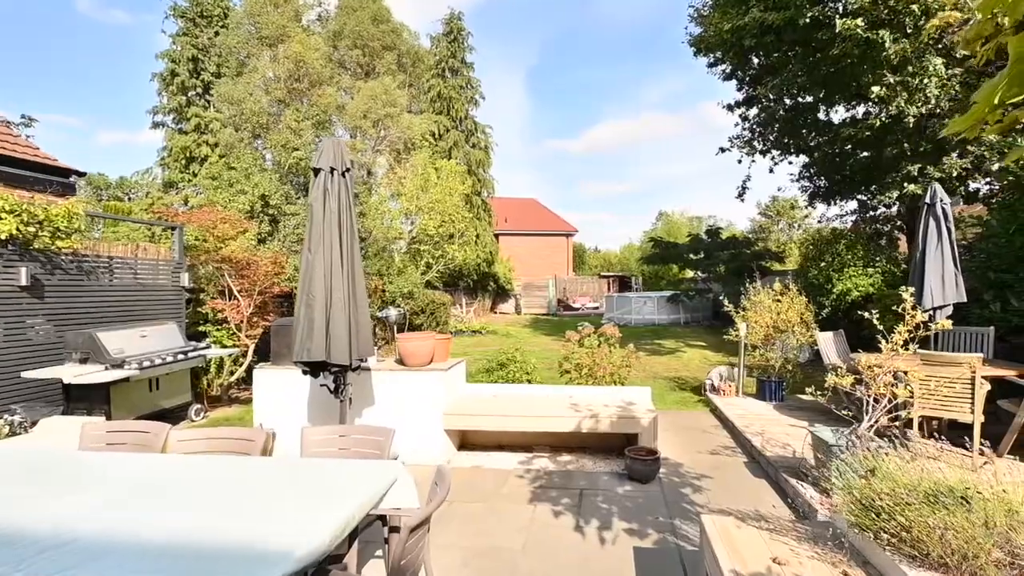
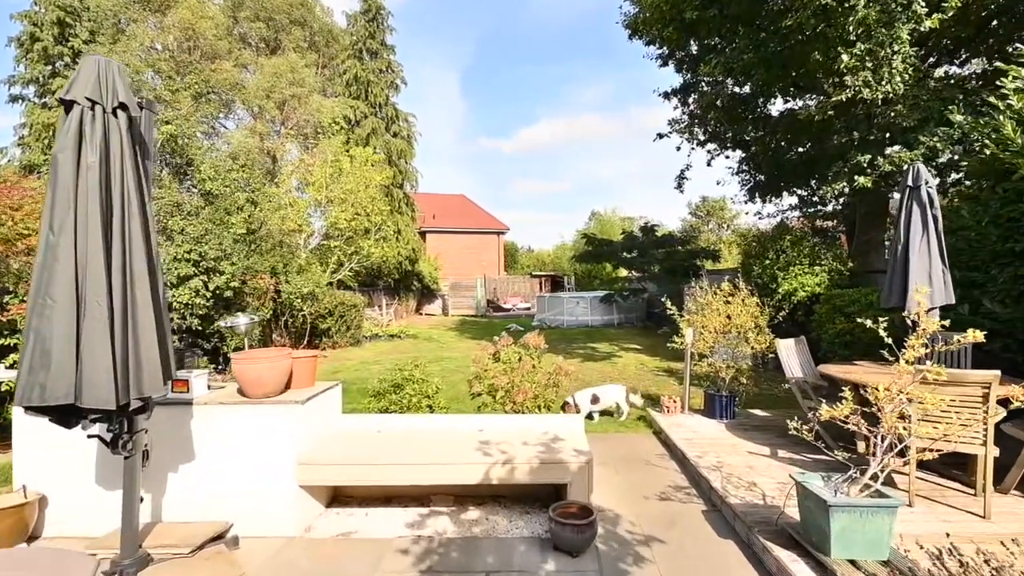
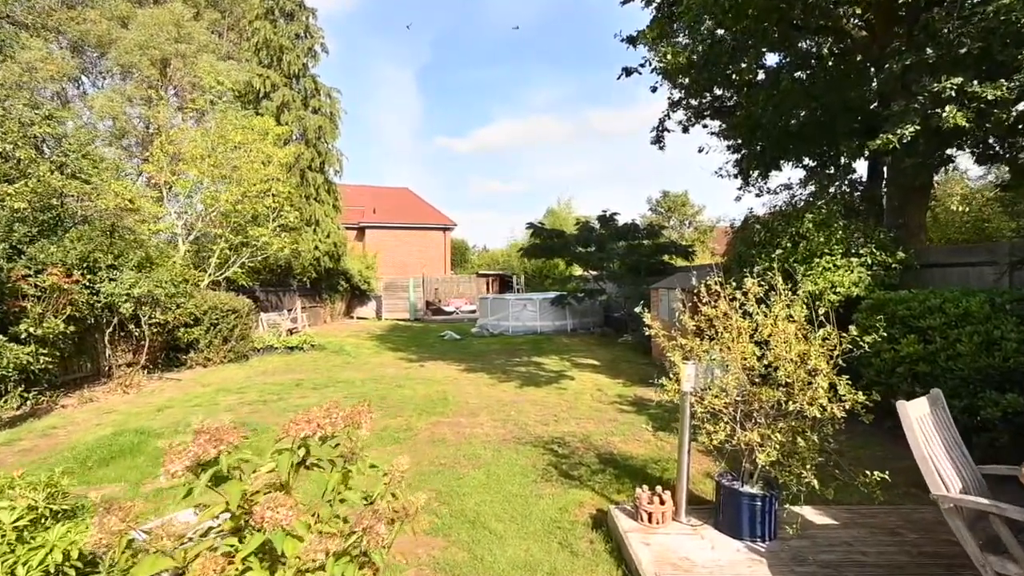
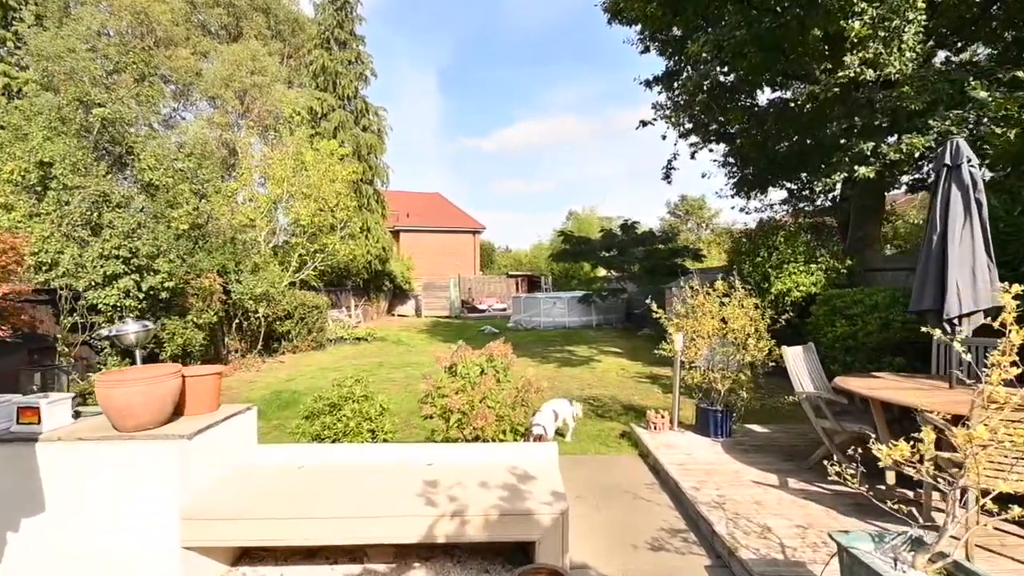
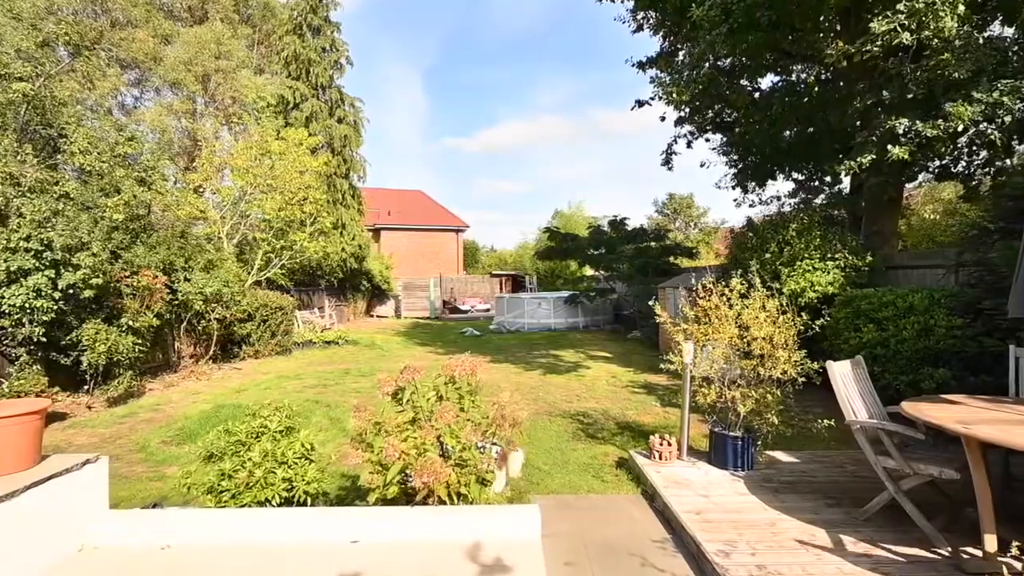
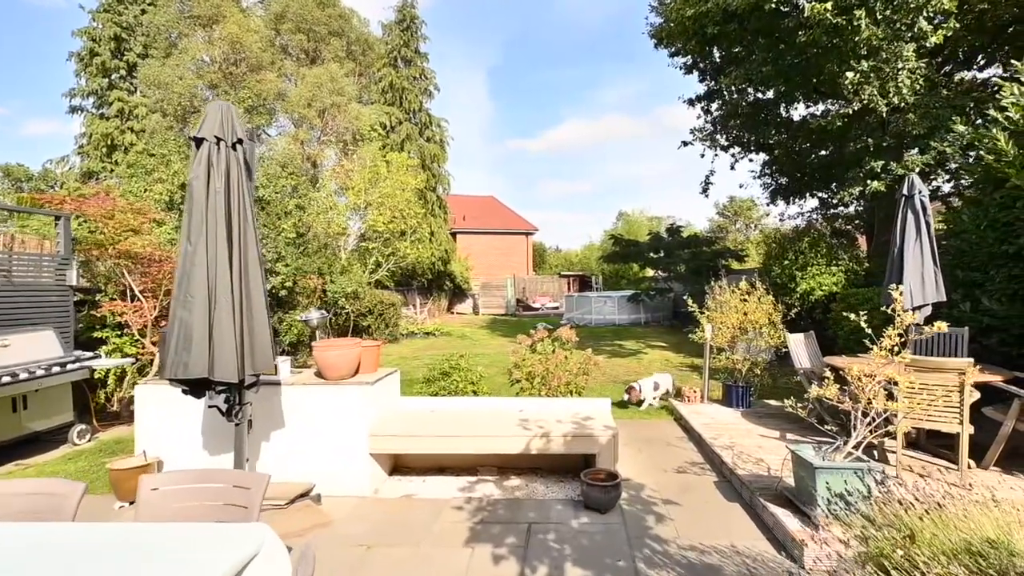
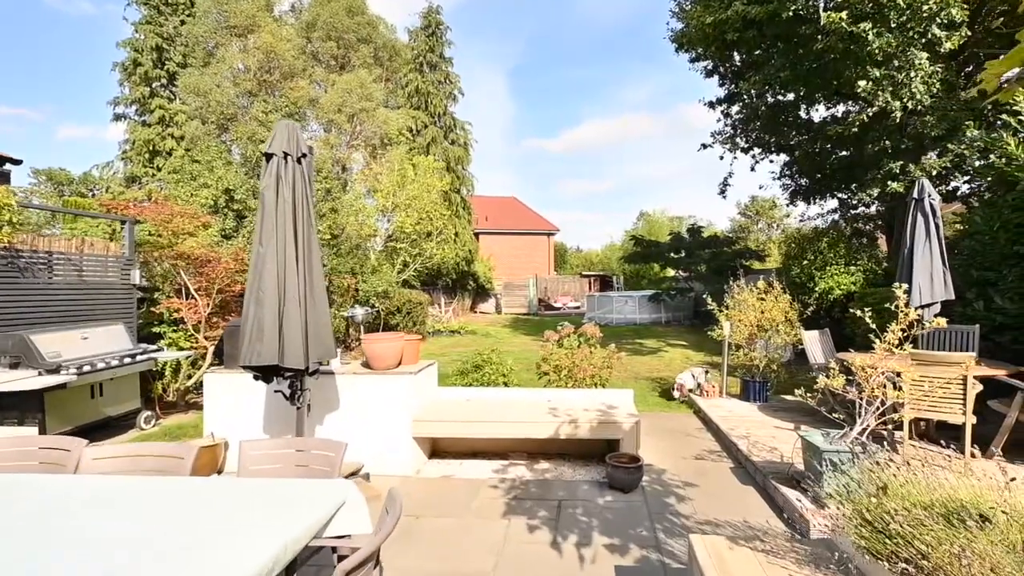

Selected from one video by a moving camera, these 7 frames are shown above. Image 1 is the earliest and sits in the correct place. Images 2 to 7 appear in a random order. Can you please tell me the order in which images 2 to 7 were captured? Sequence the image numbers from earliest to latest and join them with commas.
7, 6, 2, 4, 5, 3
